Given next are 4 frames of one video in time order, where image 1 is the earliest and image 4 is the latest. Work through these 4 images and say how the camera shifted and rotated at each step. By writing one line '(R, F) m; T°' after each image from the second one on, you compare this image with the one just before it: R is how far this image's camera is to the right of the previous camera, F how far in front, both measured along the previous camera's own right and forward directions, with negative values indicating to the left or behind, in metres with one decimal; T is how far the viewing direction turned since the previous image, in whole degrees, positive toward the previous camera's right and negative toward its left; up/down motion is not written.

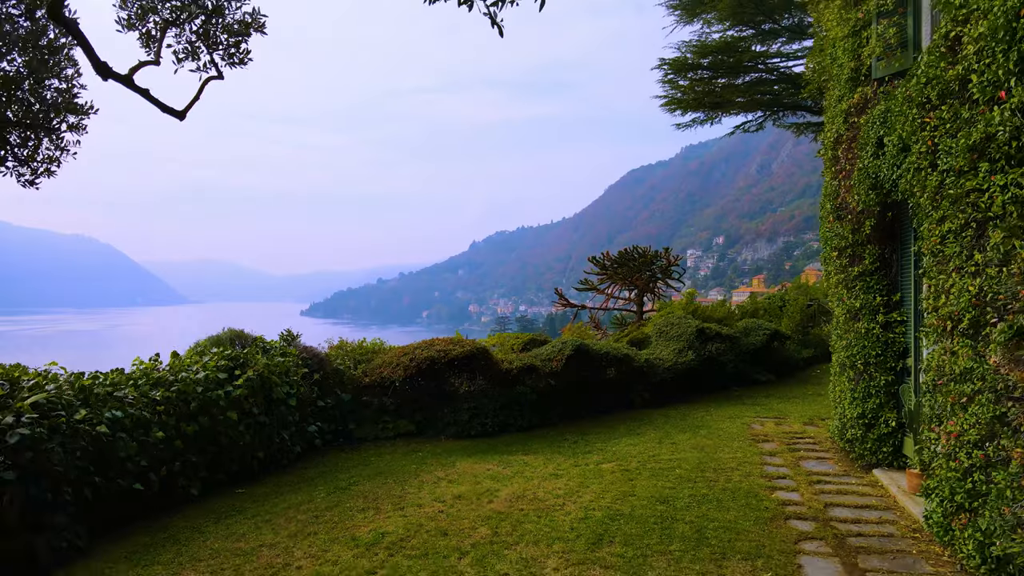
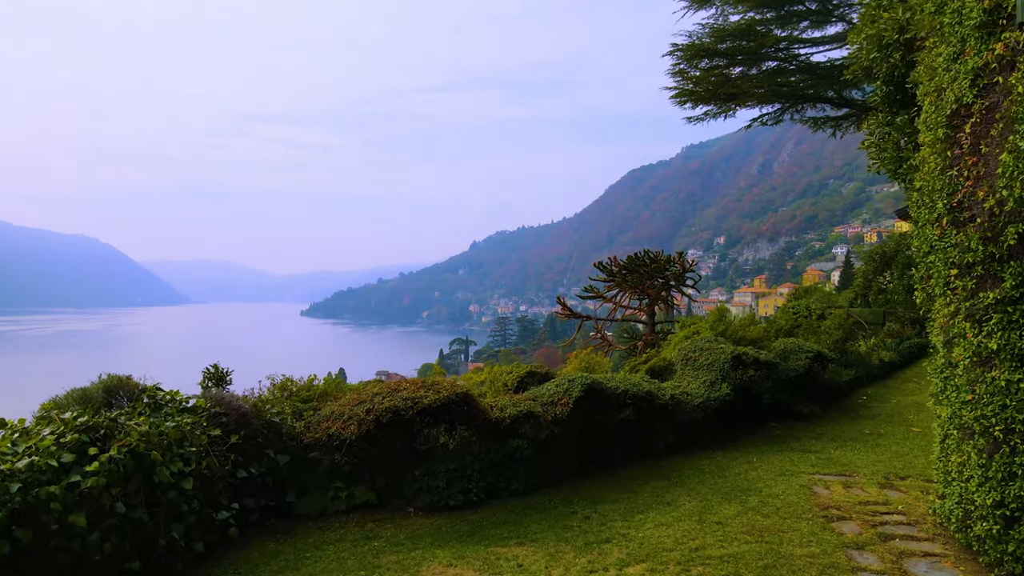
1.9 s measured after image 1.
(0.0, +0.9) m; 0°
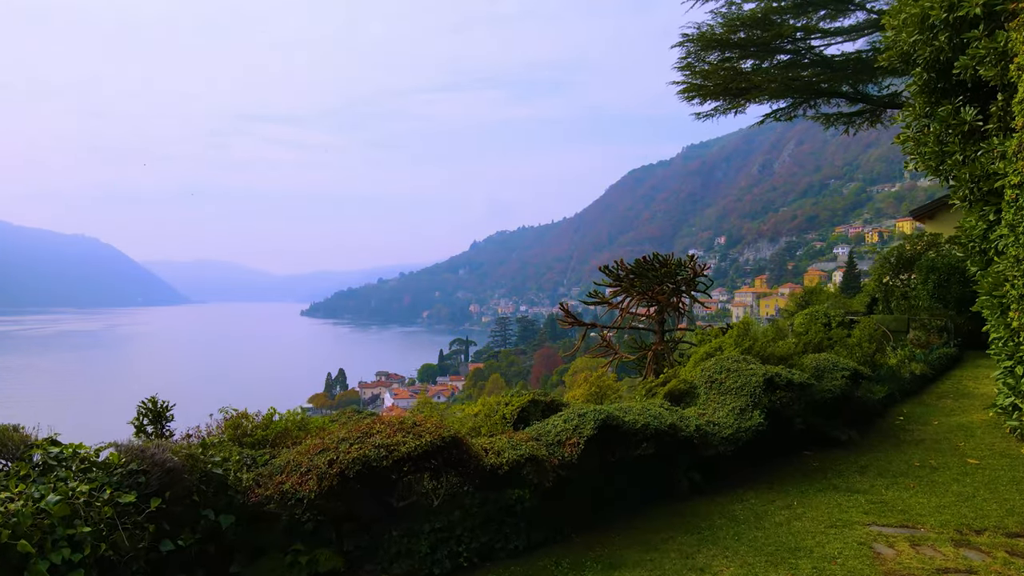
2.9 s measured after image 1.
(0.0, +0.5) m; 0°
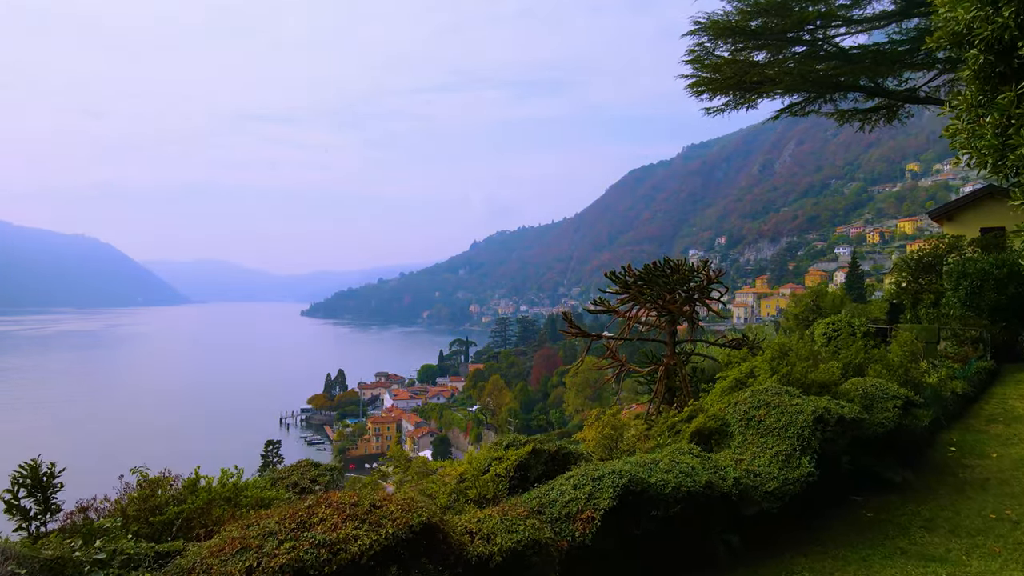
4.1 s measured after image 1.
(+0.1, +0.8) m; 0°
